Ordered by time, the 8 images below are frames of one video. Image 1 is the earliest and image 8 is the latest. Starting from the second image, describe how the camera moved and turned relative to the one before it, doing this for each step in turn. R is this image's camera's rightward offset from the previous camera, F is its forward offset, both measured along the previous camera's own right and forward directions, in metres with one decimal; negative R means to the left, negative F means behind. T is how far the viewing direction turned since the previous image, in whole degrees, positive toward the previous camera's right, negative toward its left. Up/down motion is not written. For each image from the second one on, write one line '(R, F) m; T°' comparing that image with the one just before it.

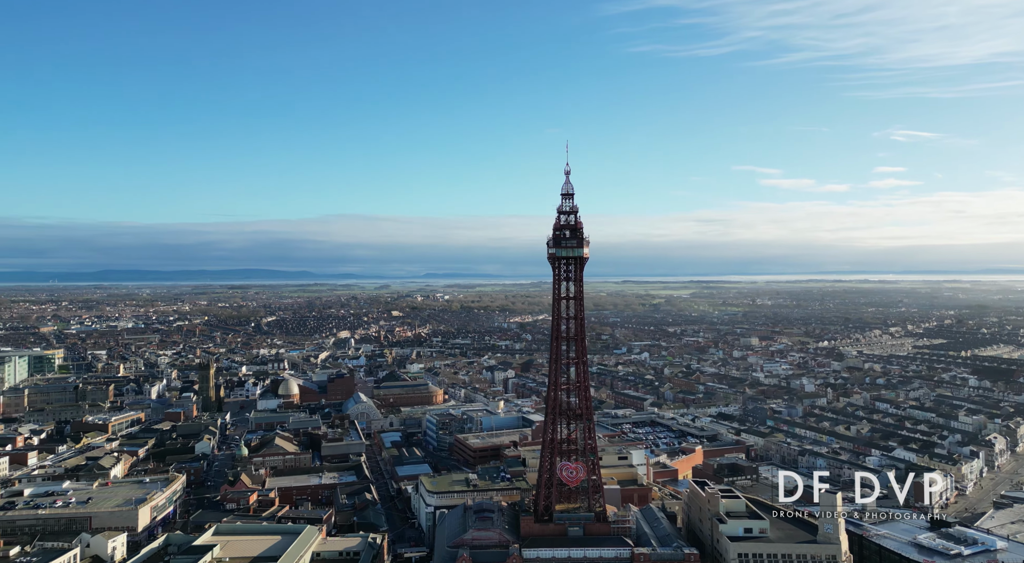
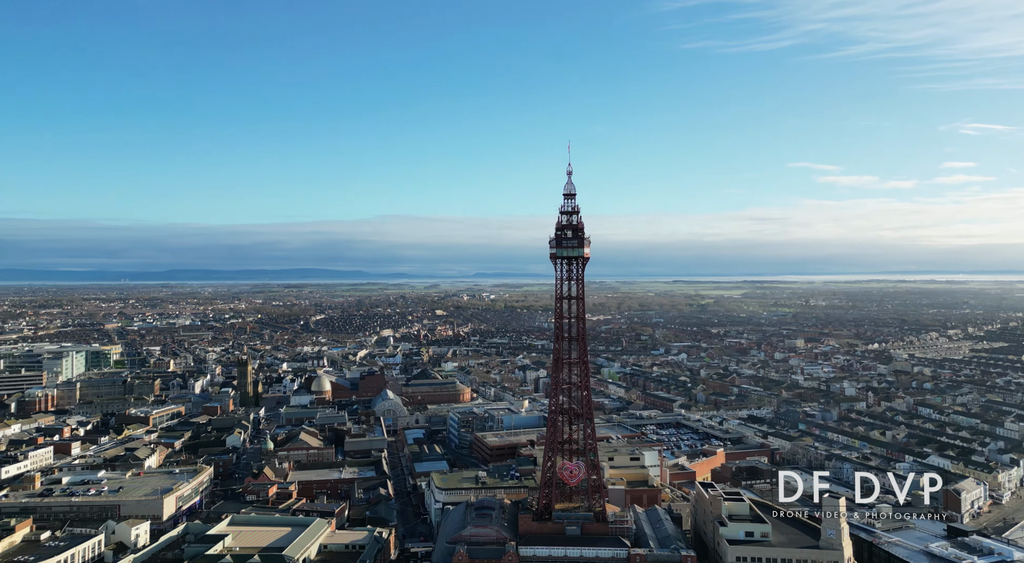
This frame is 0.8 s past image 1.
(+2.1, -0.3) m; -4°
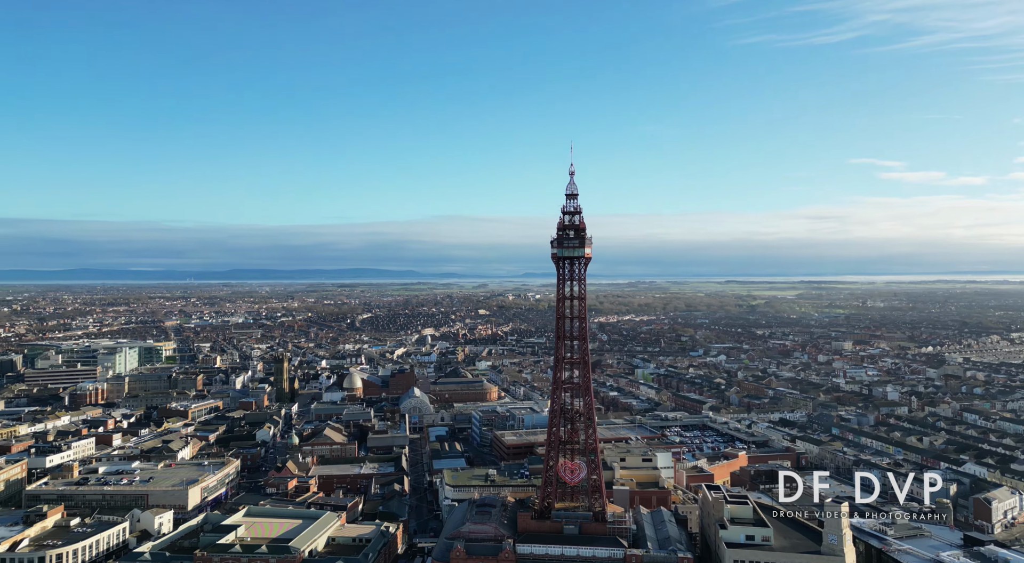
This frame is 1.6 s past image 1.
(+2.1, -0.3) m; -4°
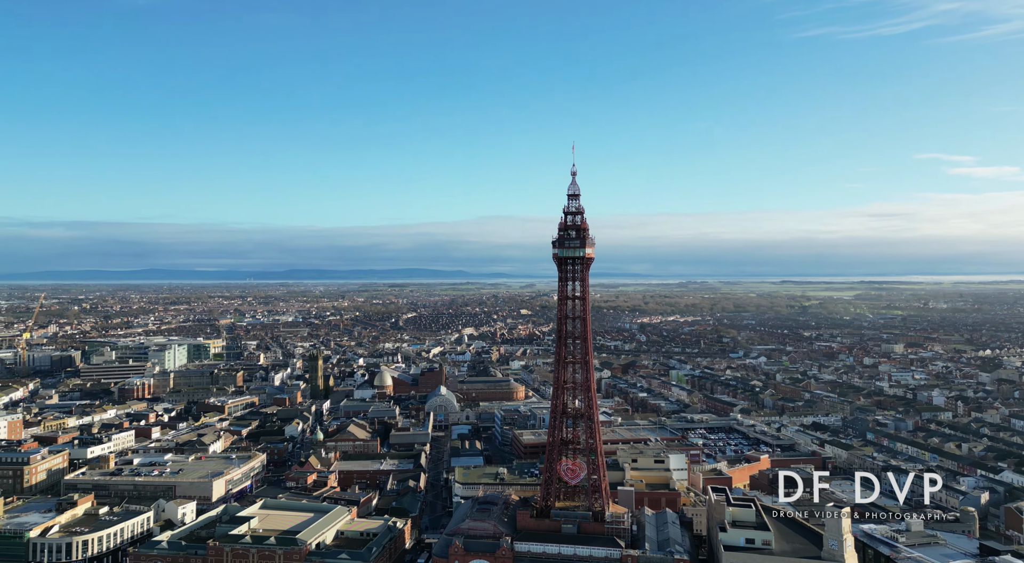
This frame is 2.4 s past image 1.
(+2.1, -0.2) m; -4°
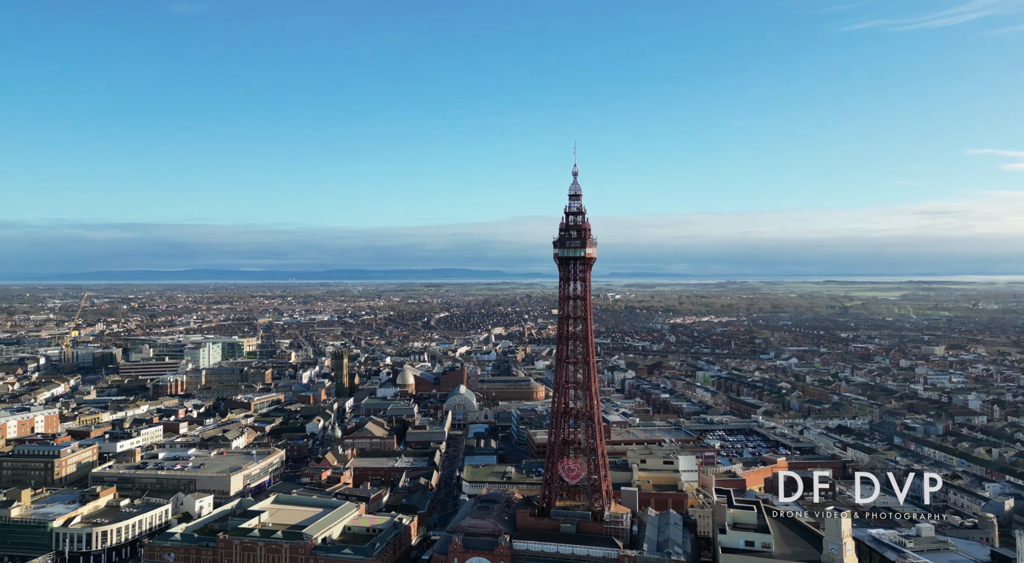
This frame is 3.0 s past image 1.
(+1.6, -0.2) m; -3°
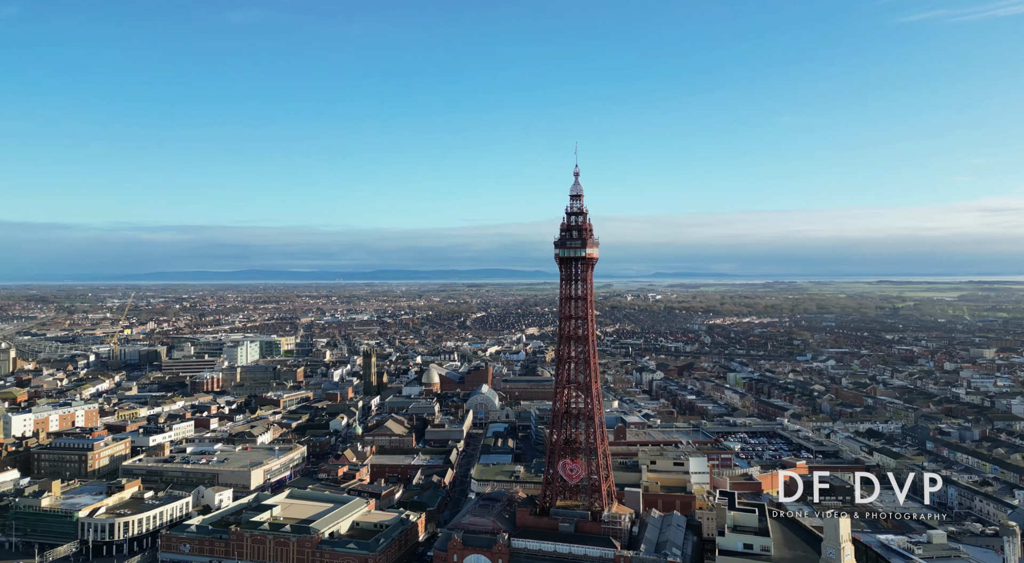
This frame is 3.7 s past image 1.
(+1.9, -0.1) m; -4°
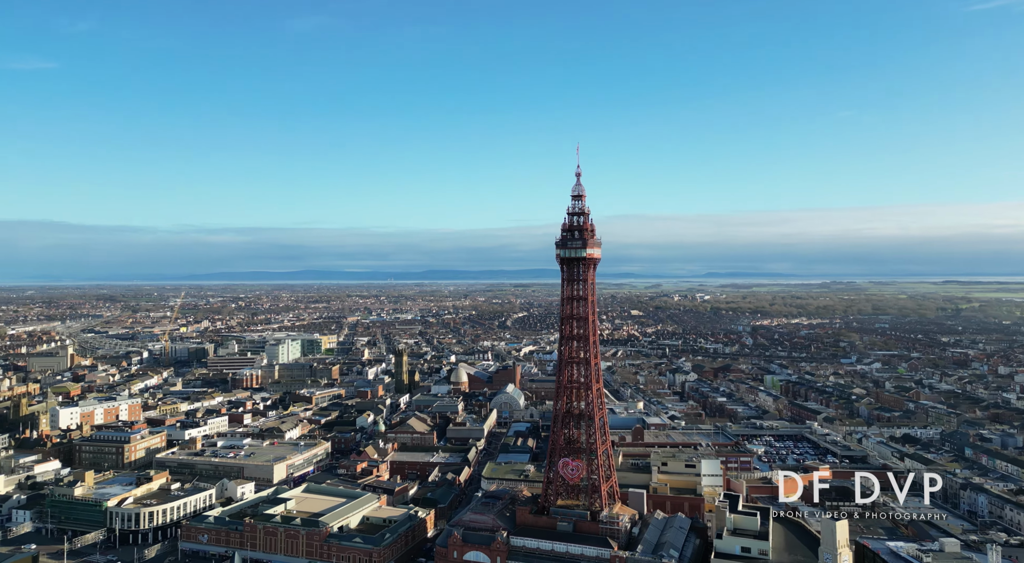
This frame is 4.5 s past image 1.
(+2.2, -0.1) m; -4°
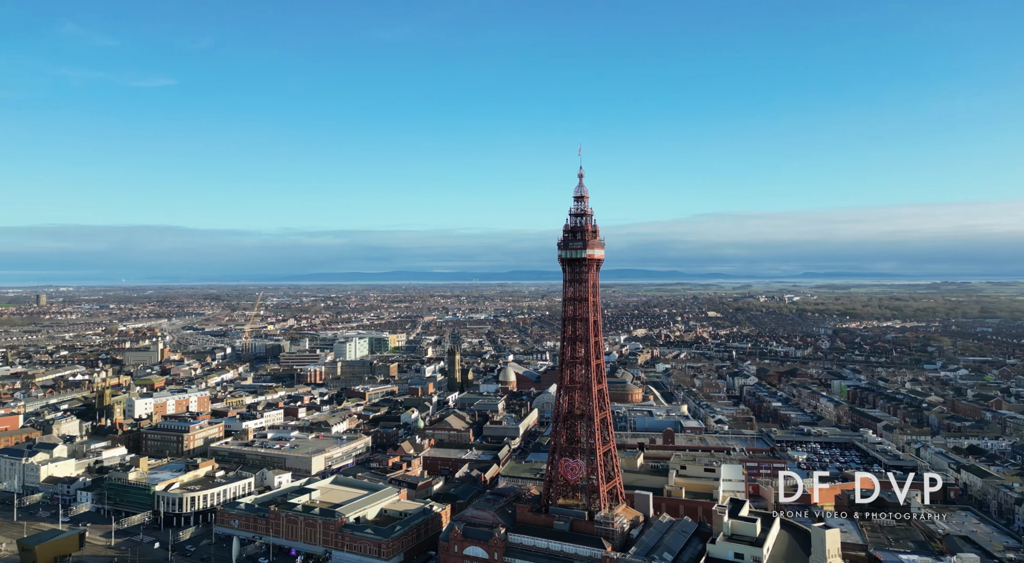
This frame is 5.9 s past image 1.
(+3.7, 0.0) m; -7°
